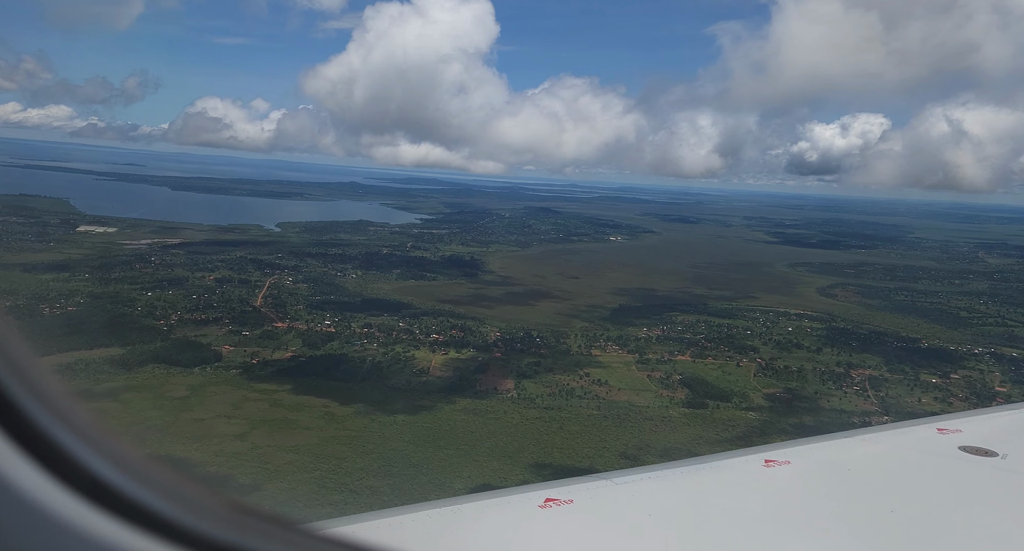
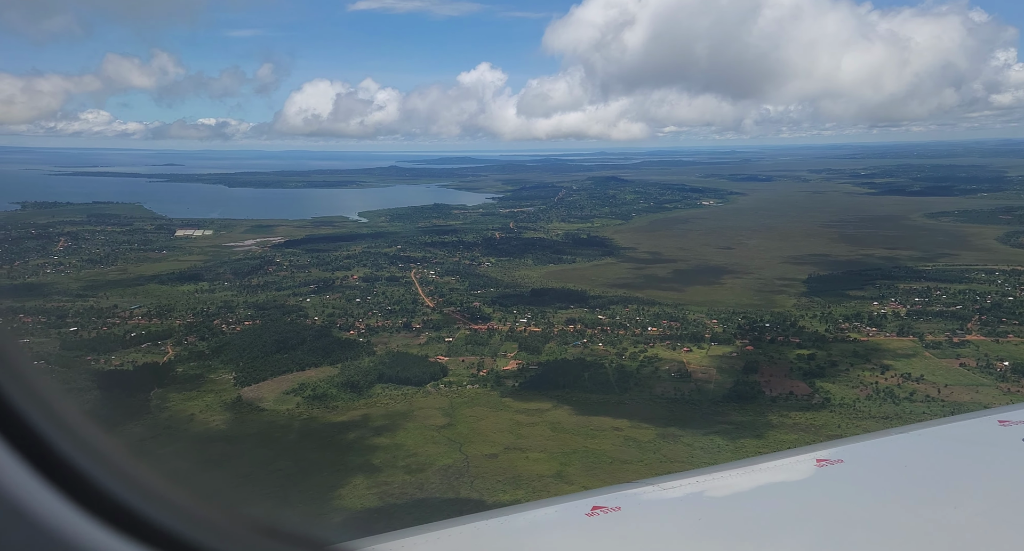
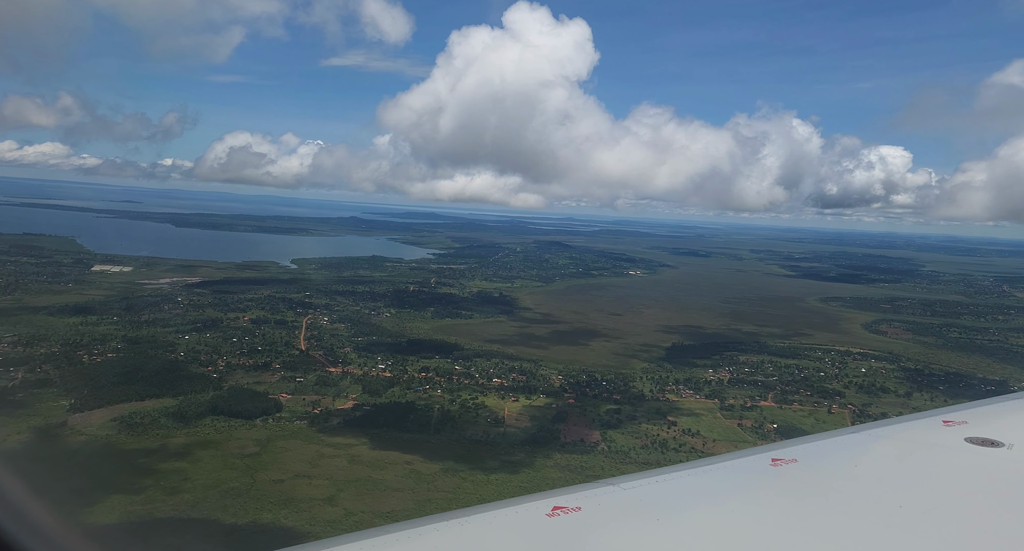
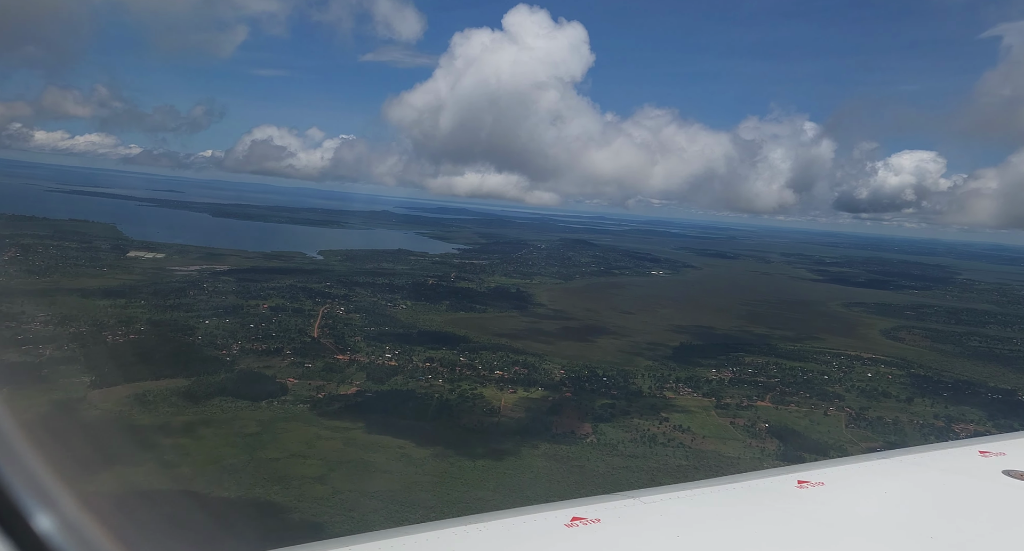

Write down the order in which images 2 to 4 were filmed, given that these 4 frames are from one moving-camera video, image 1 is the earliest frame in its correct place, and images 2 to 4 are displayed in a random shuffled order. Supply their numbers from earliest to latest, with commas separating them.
4, 3, 2
